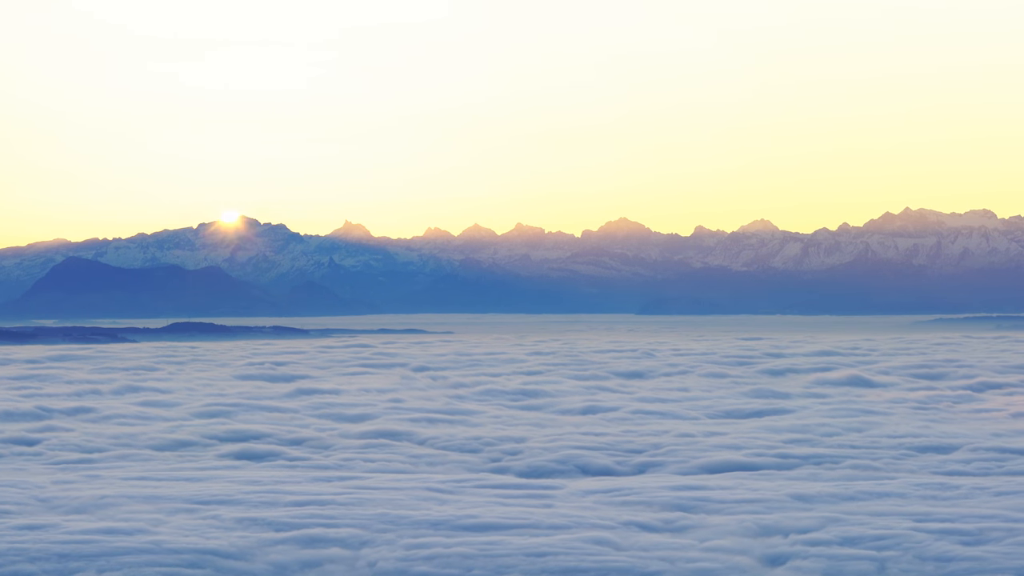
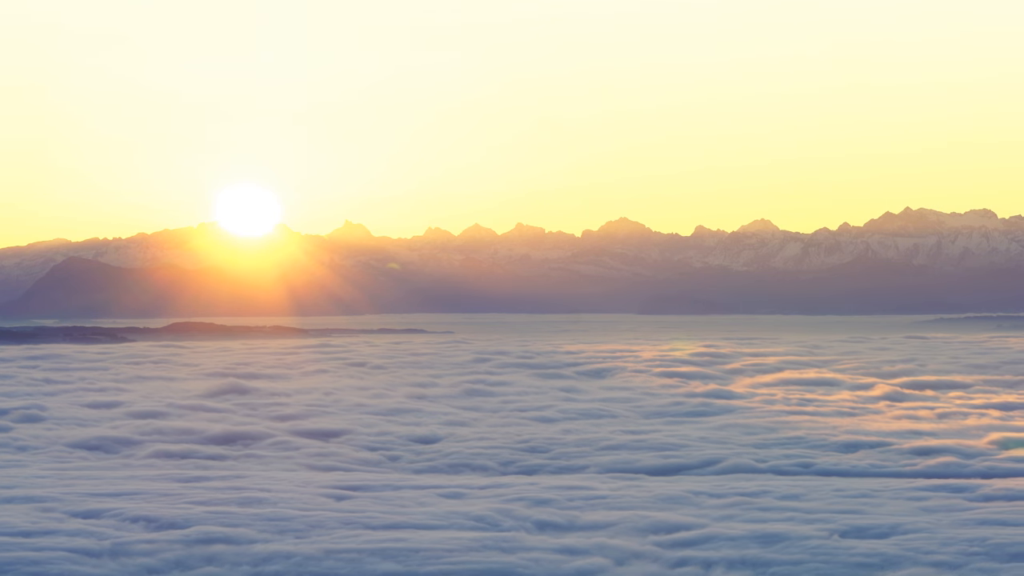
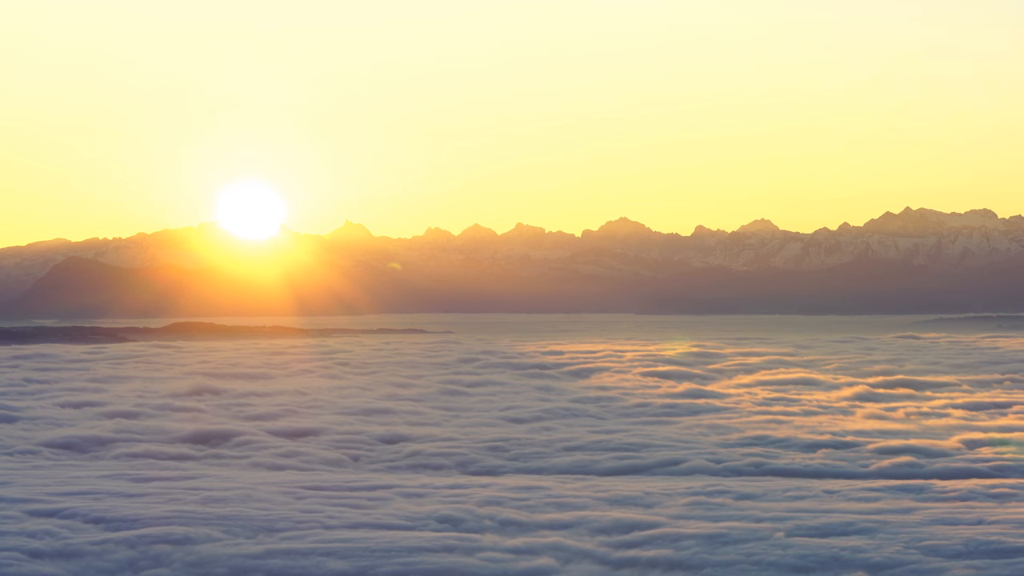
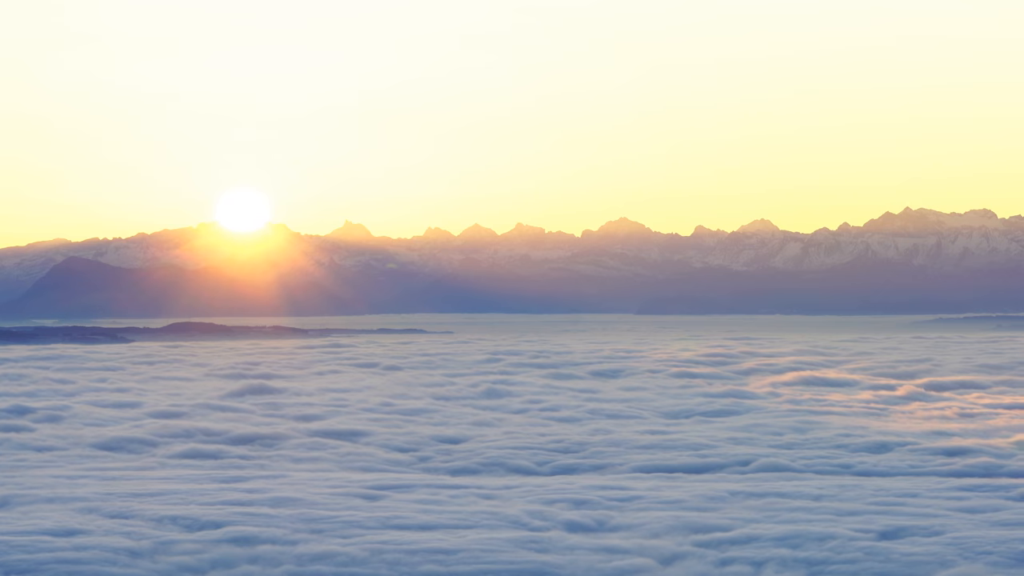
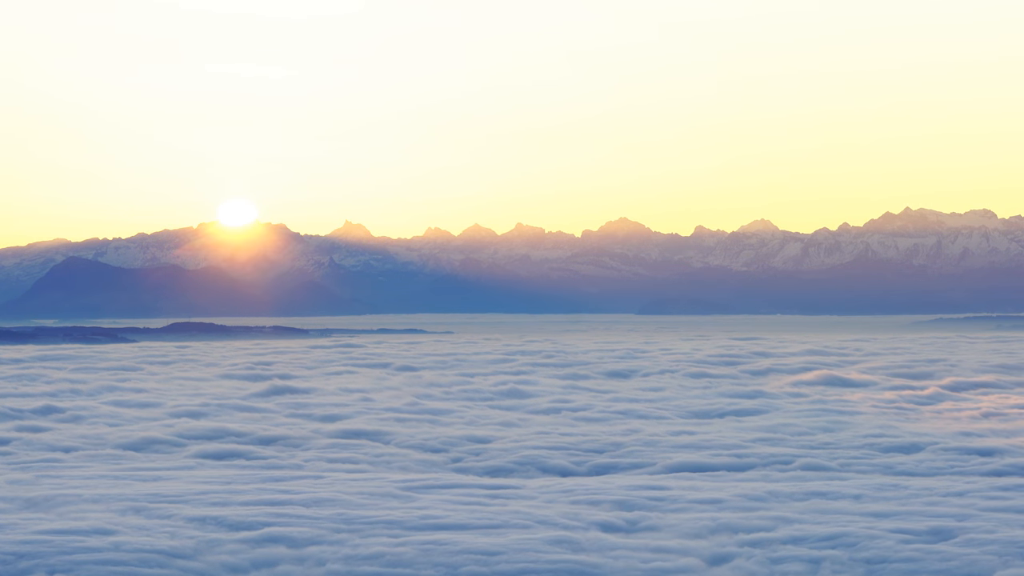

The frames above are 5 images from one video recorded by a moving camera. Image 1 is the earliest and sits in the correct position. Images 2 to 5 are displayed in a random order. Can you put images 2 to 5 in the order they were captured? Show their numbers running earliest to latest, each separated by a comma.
5, 4, 2, 3
